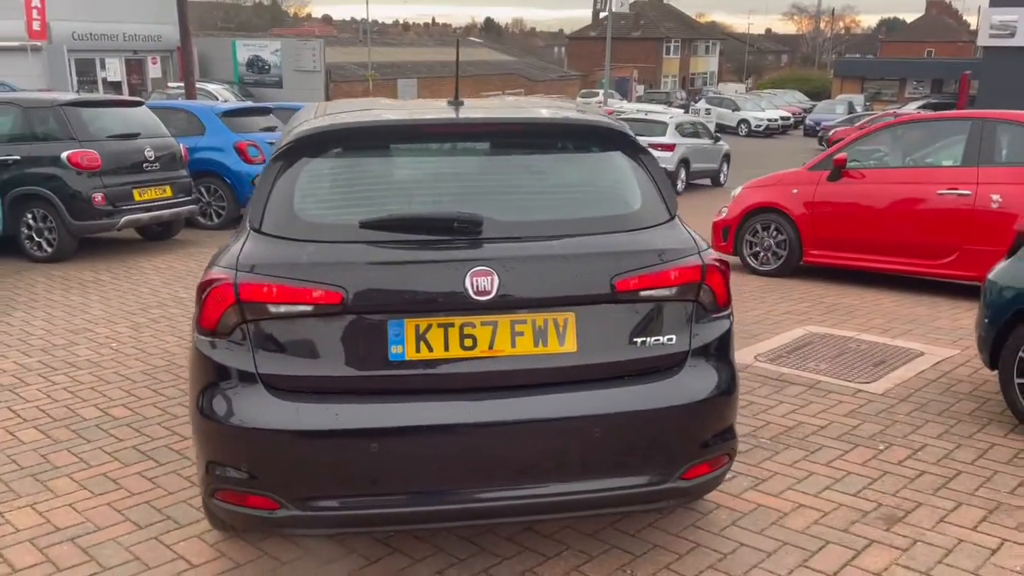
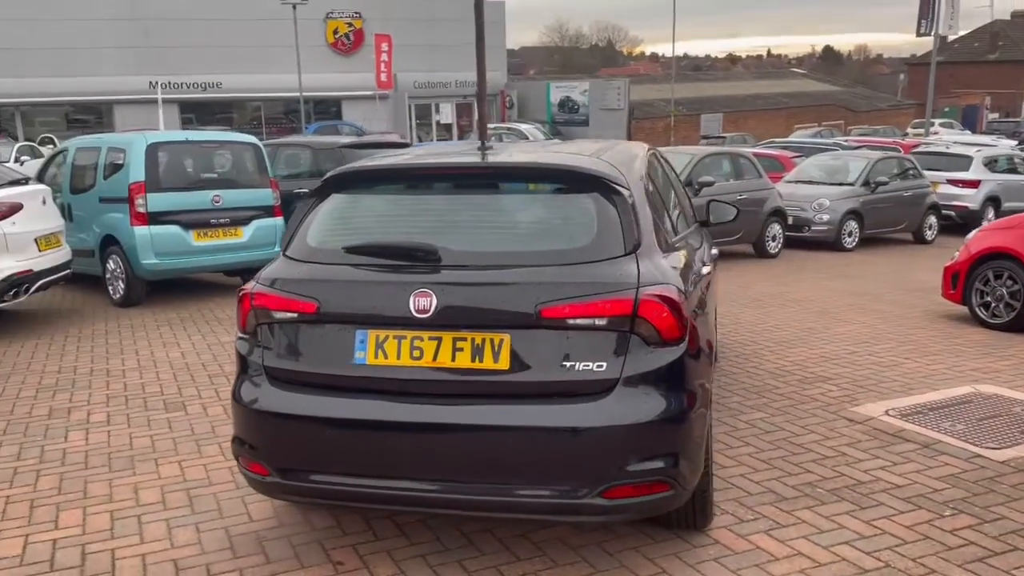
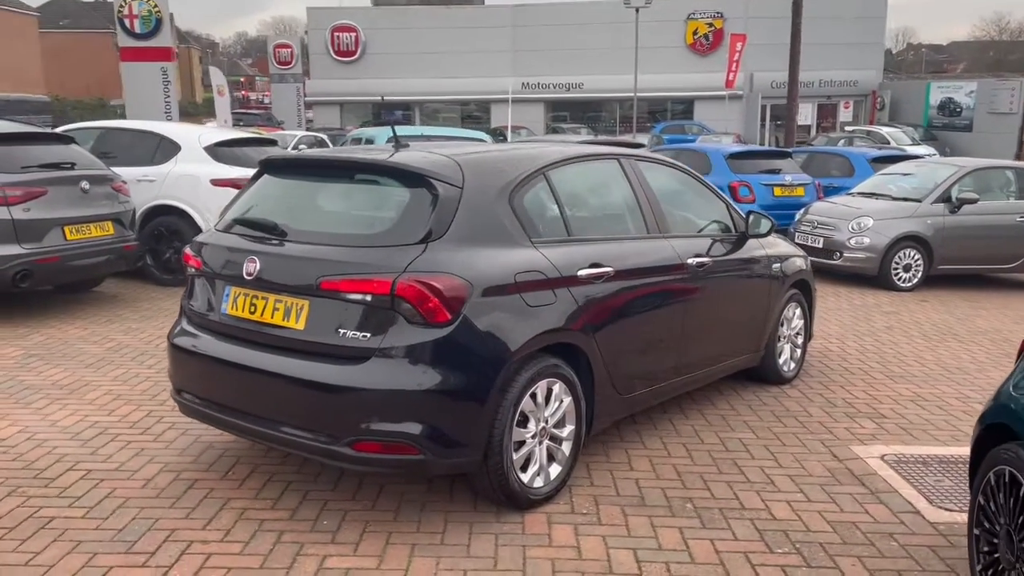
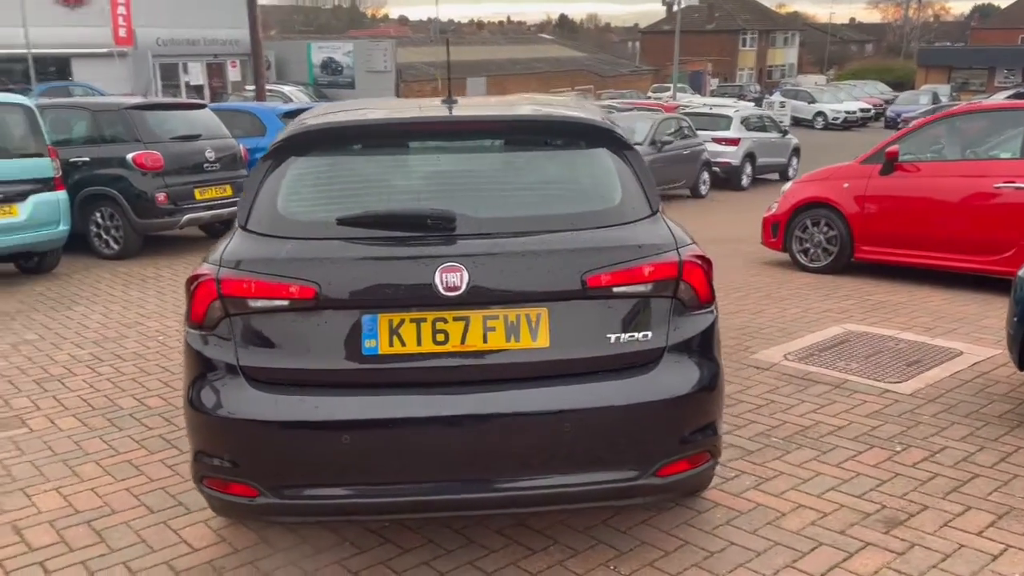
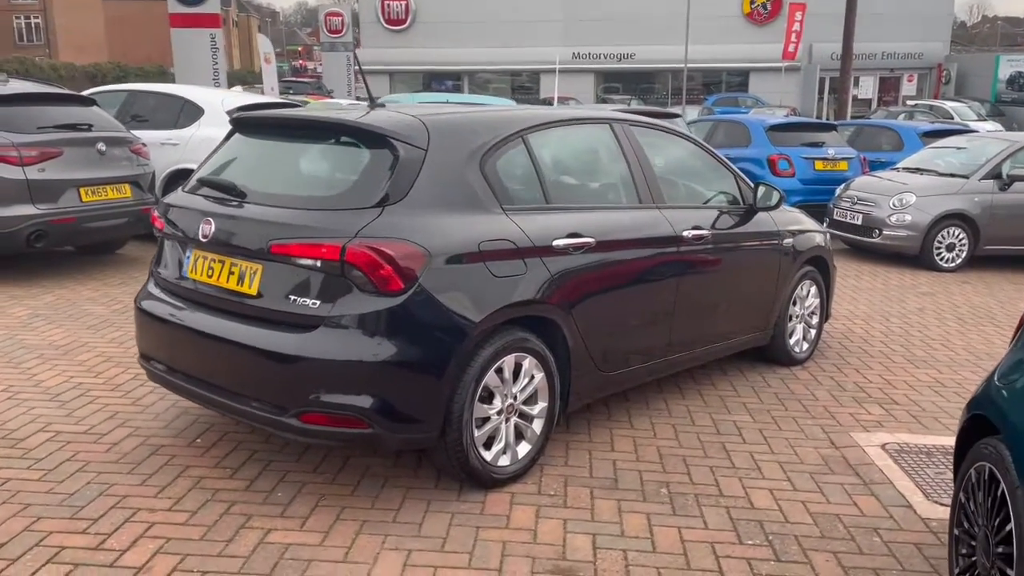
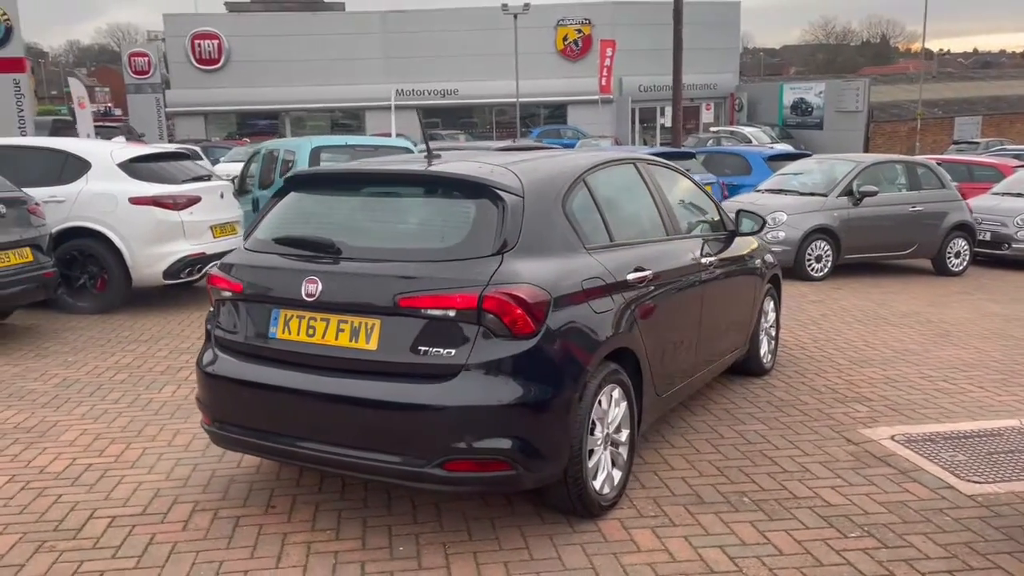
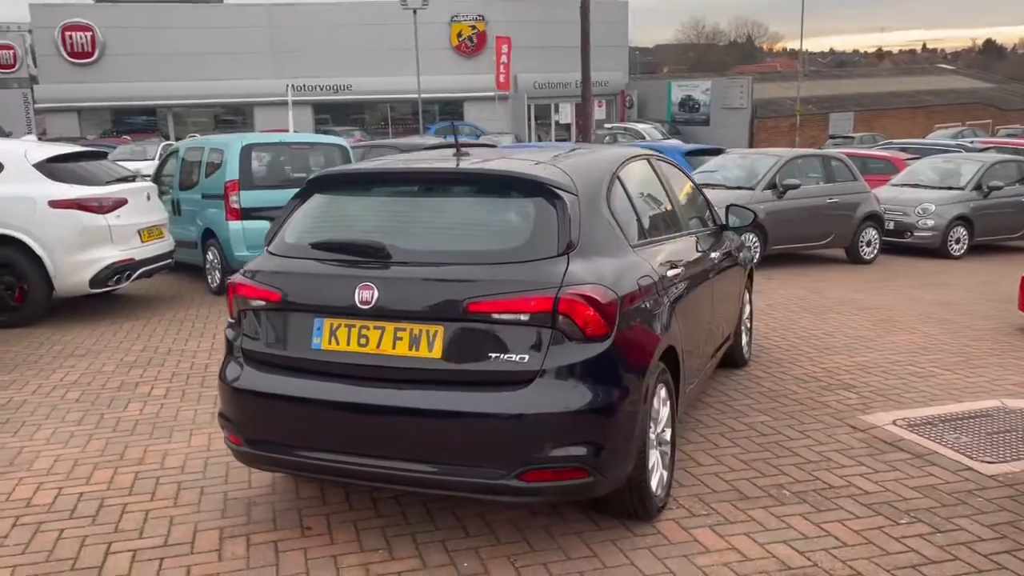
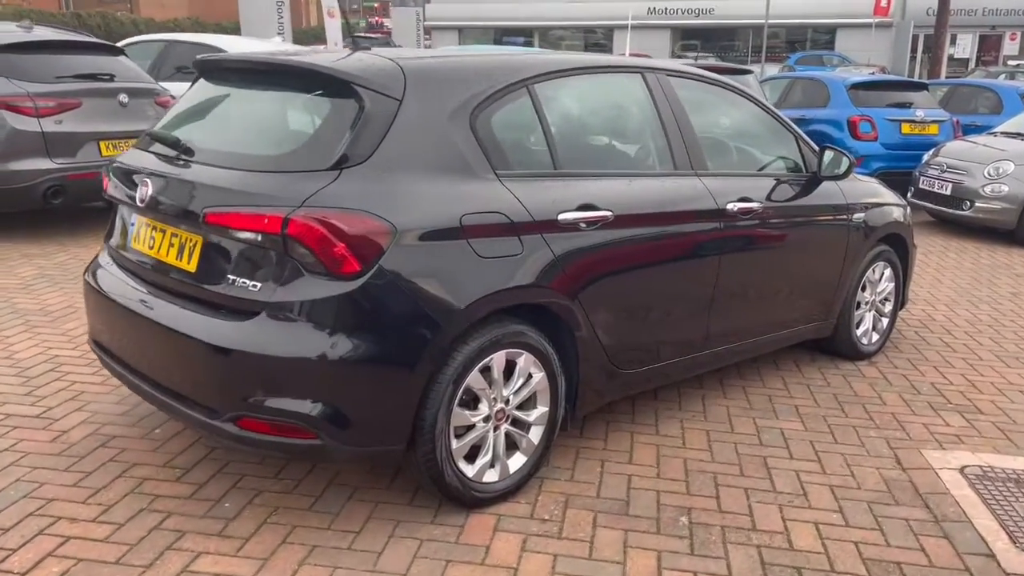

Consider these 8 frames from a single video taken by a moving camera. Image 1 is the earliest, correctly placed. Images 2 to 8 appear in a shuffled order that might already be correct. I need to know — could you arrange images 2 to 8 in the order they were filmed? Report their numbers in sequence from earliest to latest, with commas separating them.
4, 2, 7, 6, 3, 5, 8
